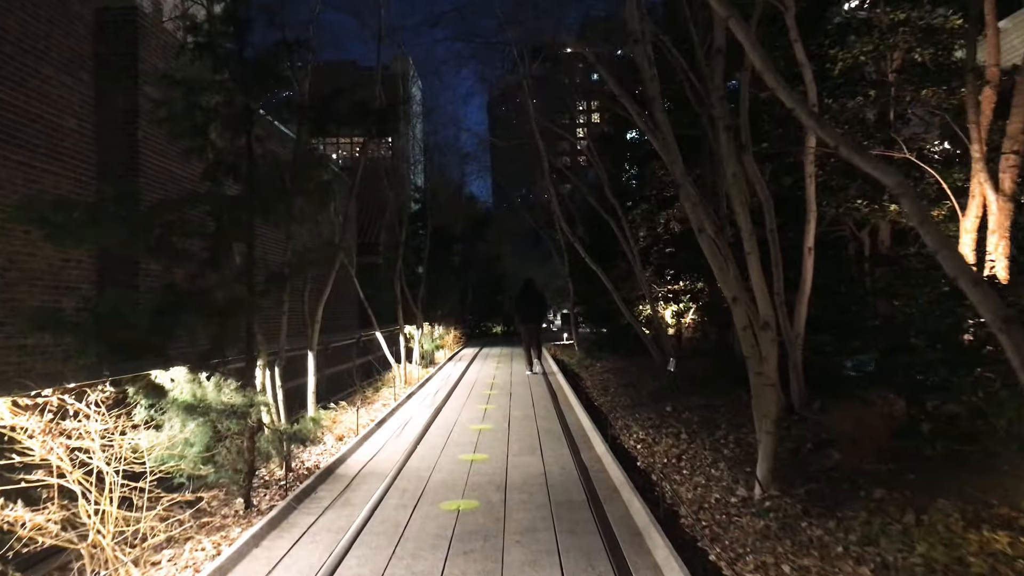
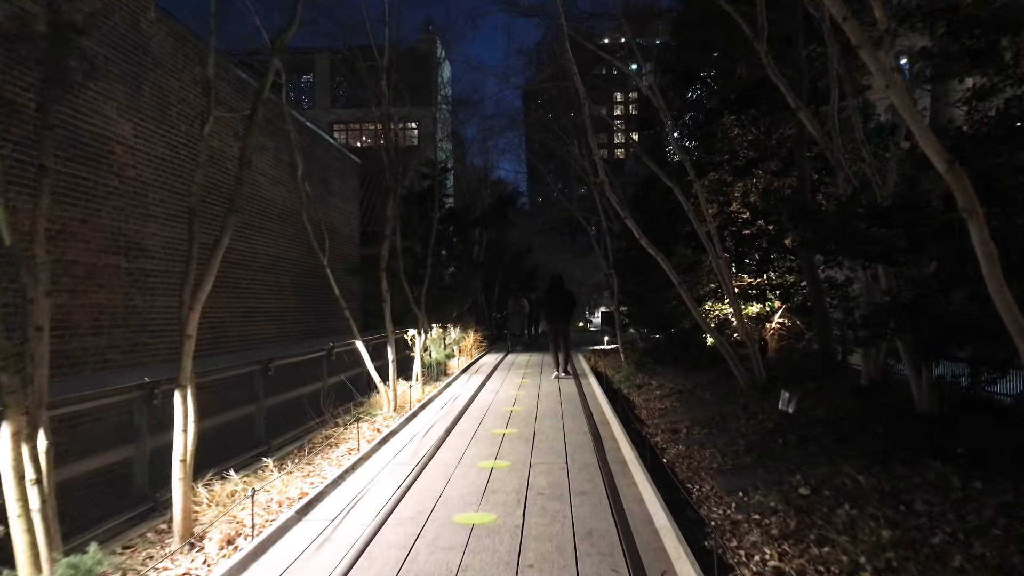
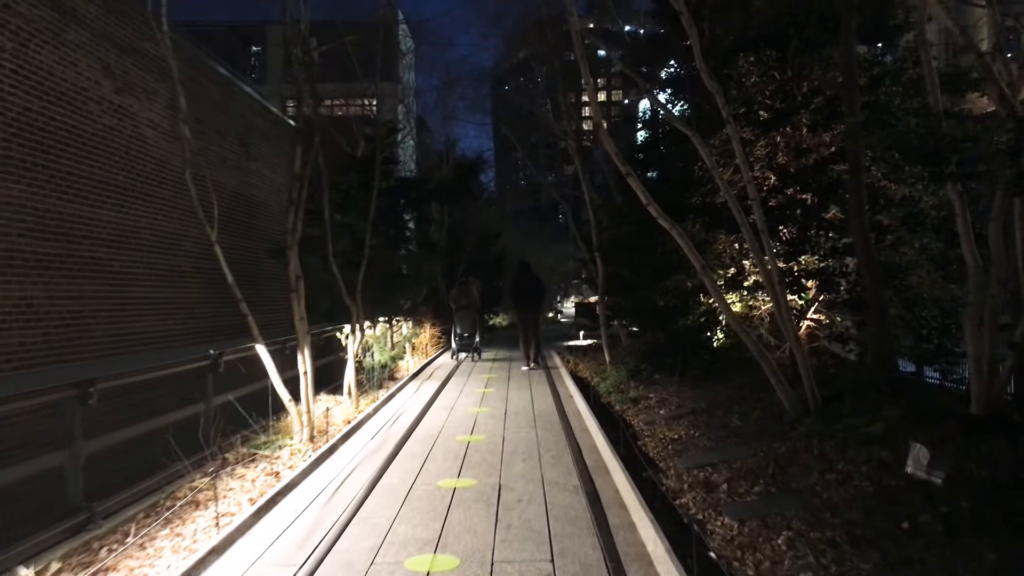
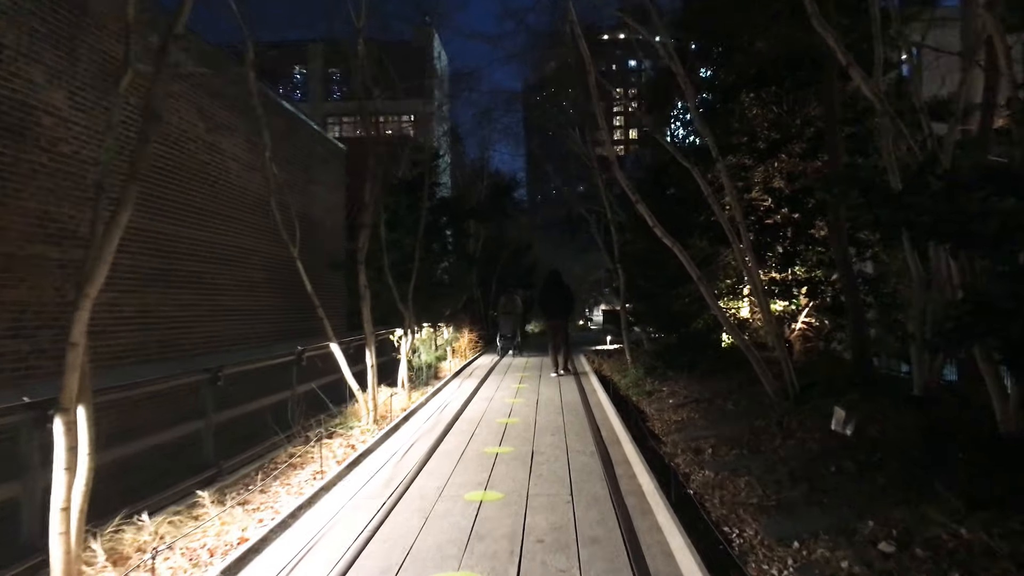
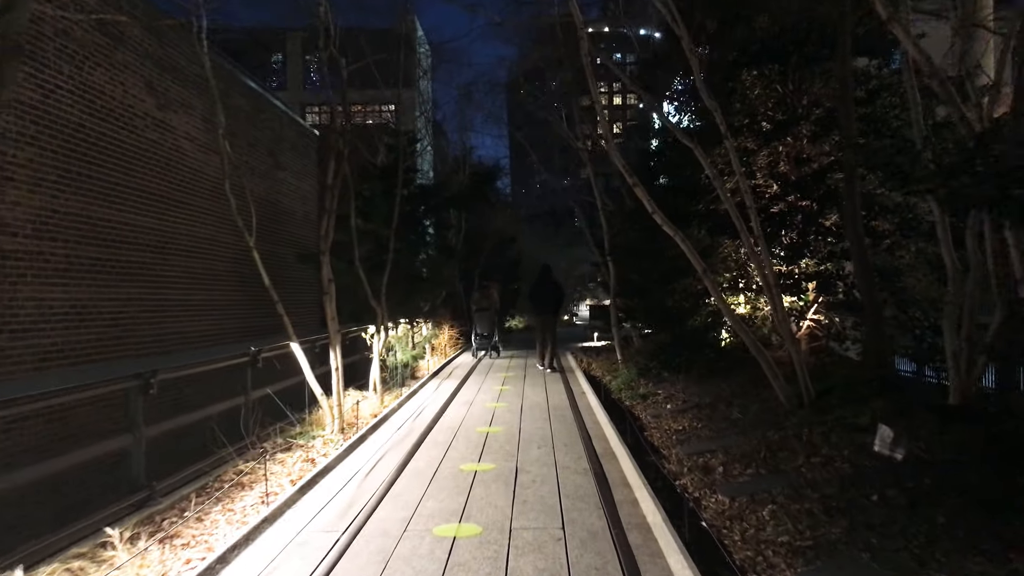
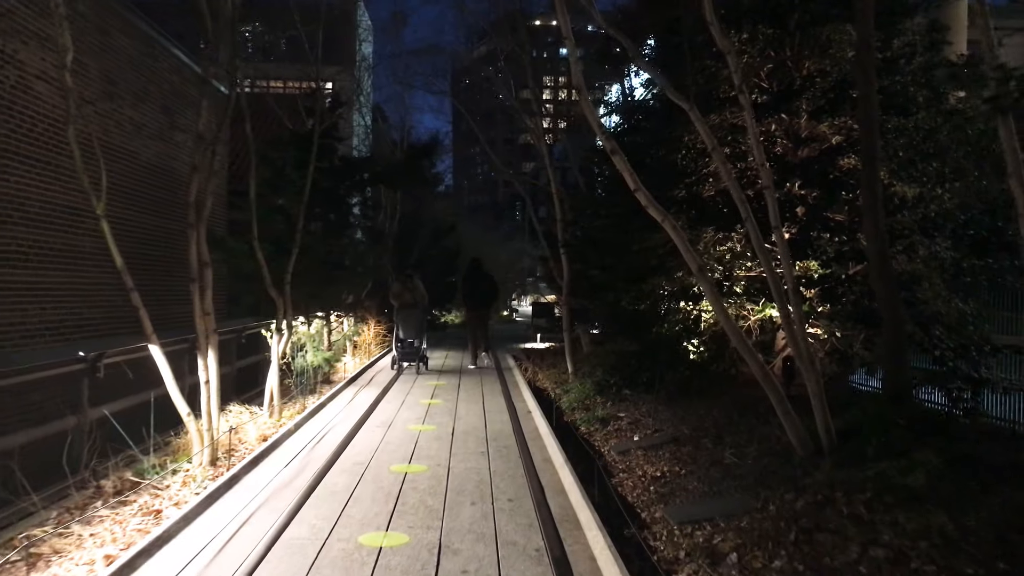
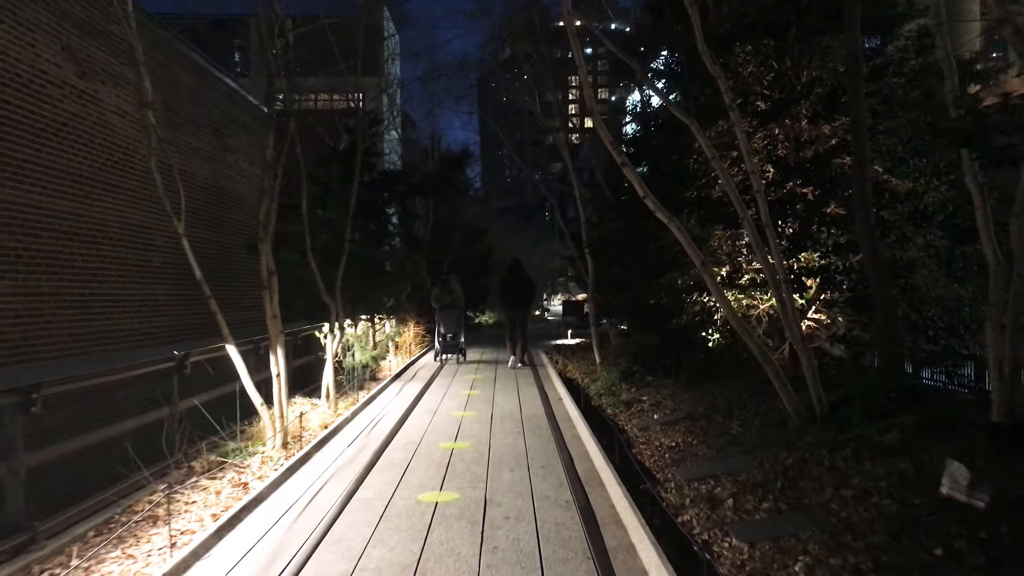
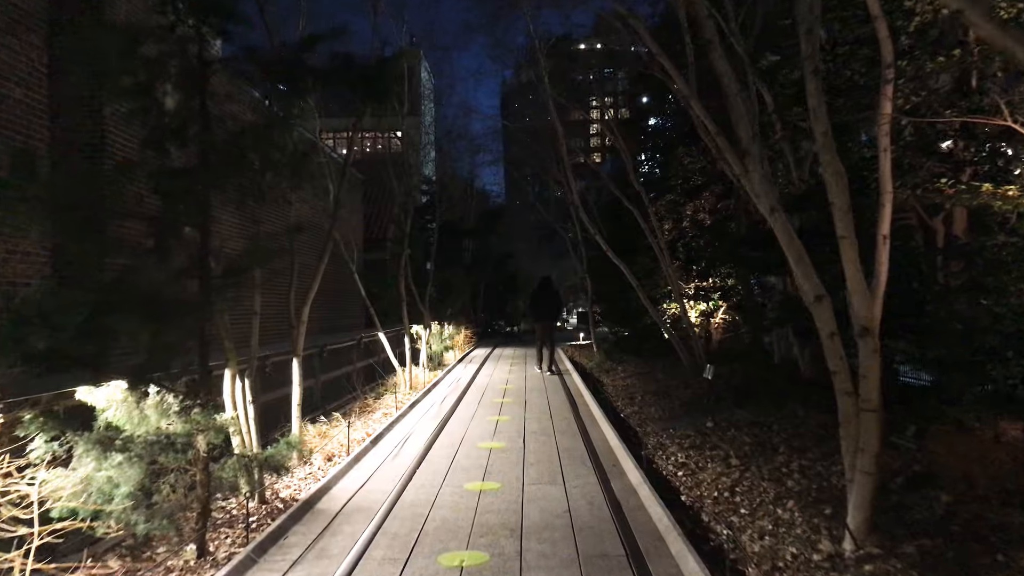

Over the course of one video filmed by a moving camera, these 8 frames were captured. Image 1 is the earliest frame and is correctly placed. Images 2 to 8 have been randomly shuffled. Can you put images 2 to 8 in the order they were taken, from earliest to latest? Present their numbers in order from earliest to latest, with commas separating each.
8, 2, 4, 5, 3, 7, 6
